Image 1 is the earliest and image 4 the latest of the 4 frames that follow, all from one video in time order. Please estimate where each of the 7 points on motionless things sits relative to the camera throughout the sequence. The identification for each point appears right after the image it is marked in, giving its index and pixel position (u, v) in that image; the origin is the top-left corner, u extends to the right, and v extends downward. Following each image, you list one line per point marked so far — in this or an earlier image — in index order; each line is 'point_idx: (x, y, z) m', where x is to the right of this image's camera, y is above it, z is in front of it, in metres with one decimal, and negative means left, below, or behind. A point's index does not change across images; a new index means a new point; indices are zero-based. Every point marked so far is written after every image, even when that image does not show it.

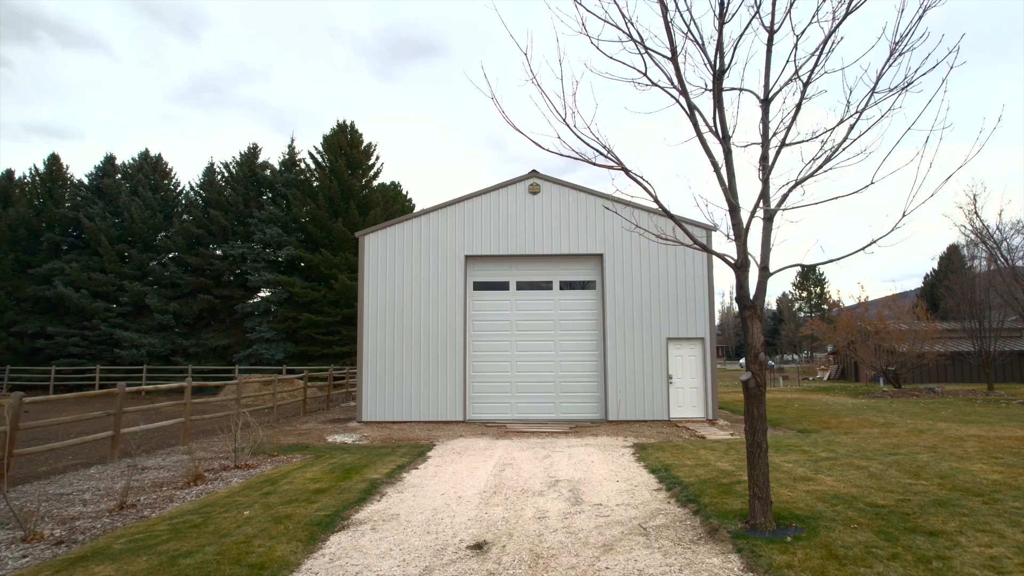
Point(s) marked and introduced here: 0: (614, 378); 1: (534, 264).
0: (+2.2, -1.9, +14.0) m
1: (+0.5, +0.6, +14.6) m
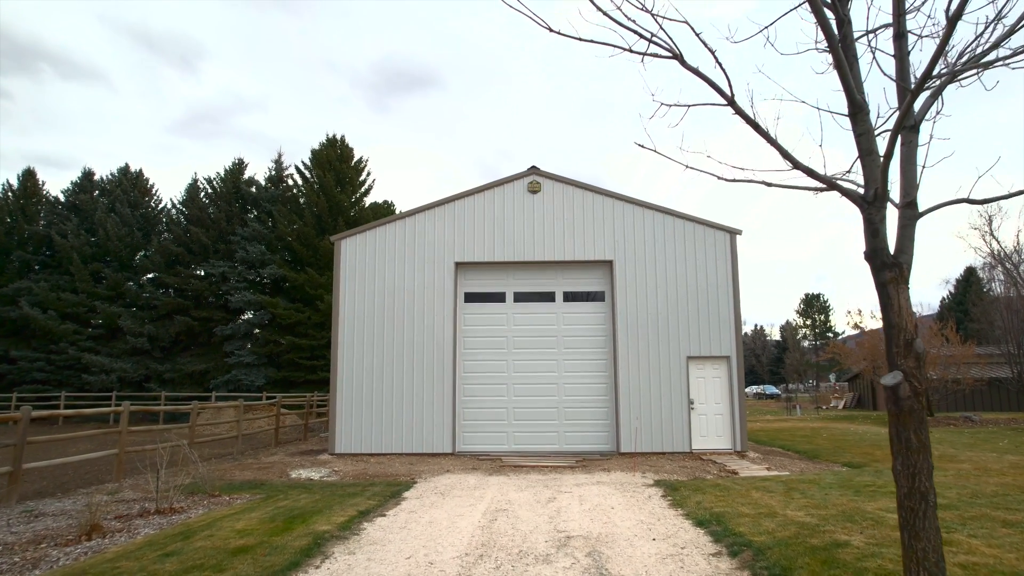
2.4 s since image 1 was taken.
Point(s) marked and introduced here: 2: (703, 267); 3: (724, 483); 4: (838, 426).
0: (+2.2, -2.1, +12.1) m
1: (+0.5, +0.3, +12.9) m
2: (+3.7, +0.4, +12.5) m
3: (+2.3, -2.2, +7.1) m
4: (+10.0, -4.3, +20.0) m
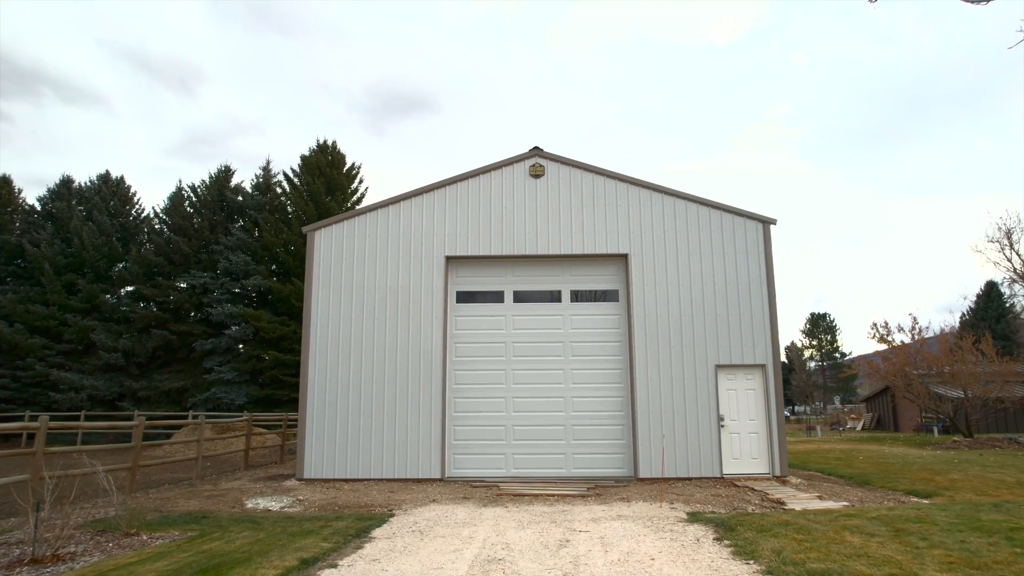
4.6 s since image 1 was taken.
0: (+2.1, -2.1, +10.4) m
1: (+0.5, +0.4, +11.2) m
2: (+3.7, +0.4, +10.8) m
3: (+2.3, -1.9, +5.4) m
4: (+10.0, -4.5, +18.1) m
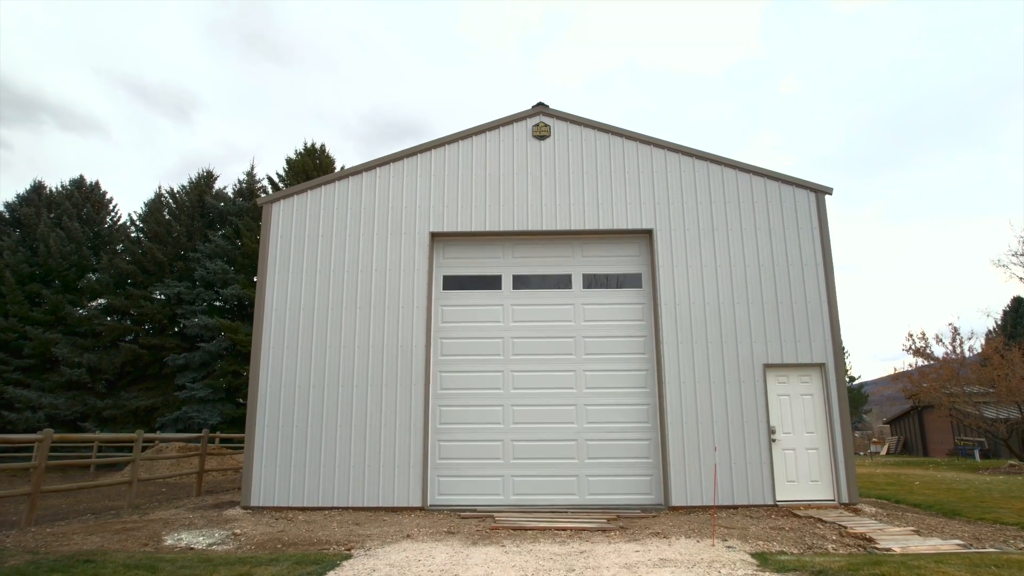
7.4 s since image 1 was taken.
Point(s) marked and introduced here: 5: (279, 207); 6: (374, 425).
0: (+2.1, -1.8, +8.3) m
1: (+0.4, +0.6, +9.2) m
2: (+3.7, +0.7, +8.9) m
3: (+2.3, -1.5, +3.3) m
4: (+10.0, -4.6, +16.0) m
5: (-3.3, +1.1, +9.3) m
6: (-1.8, -1.8, +8.5) m
